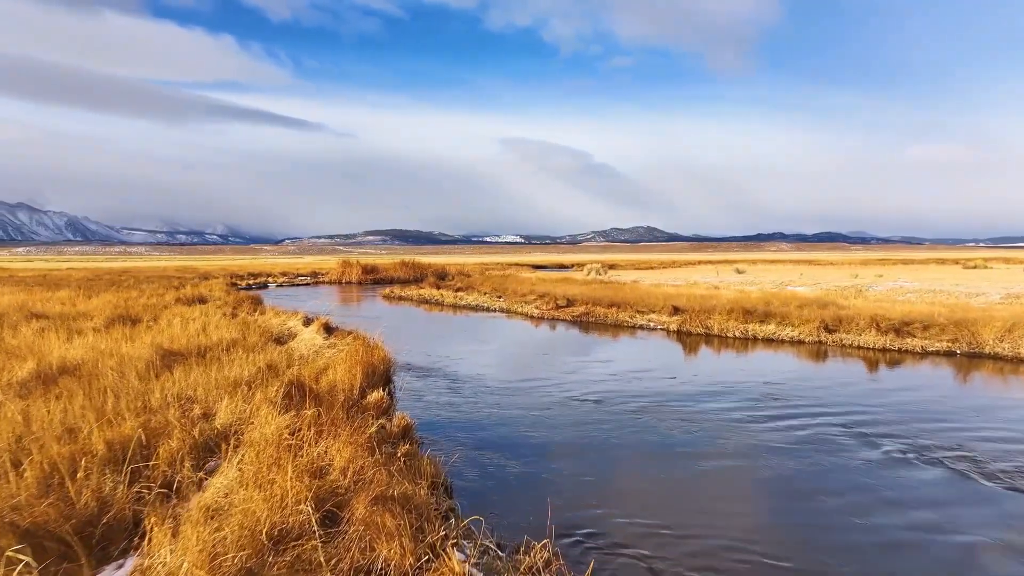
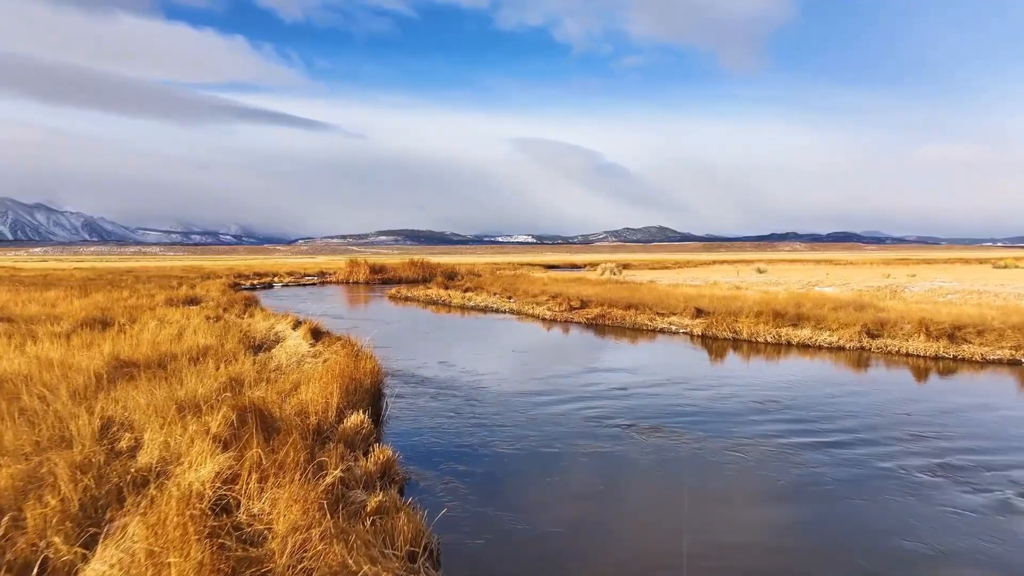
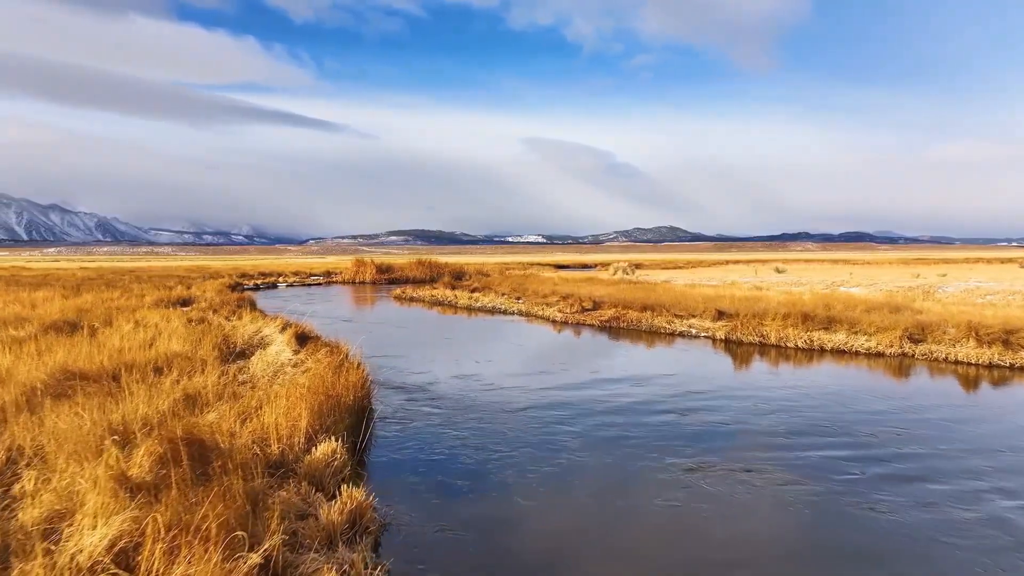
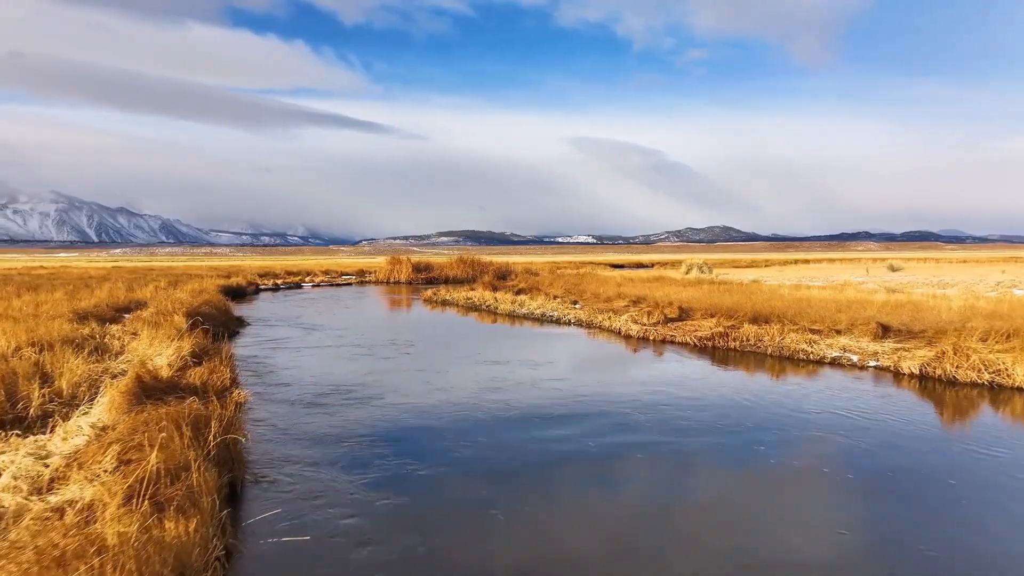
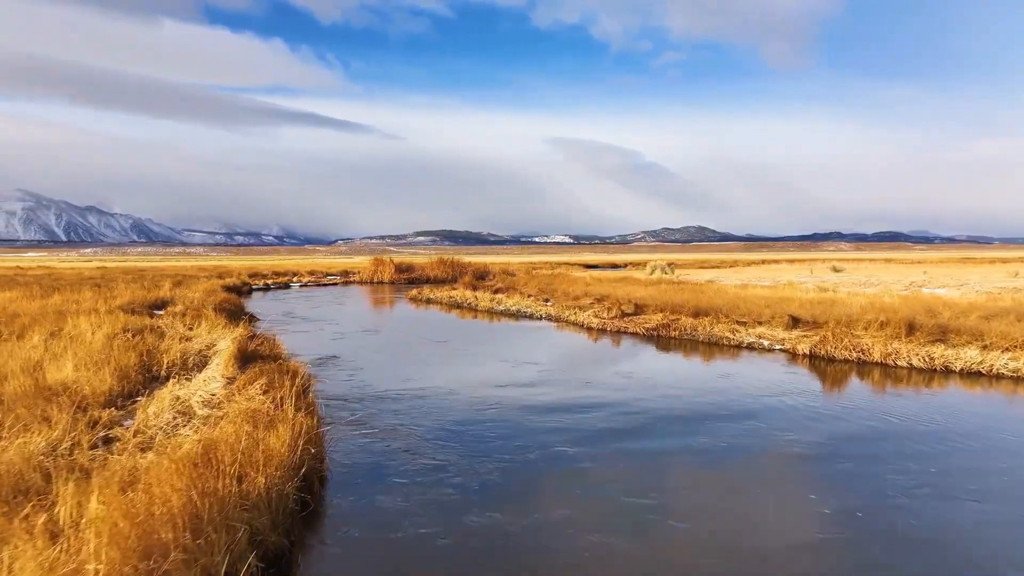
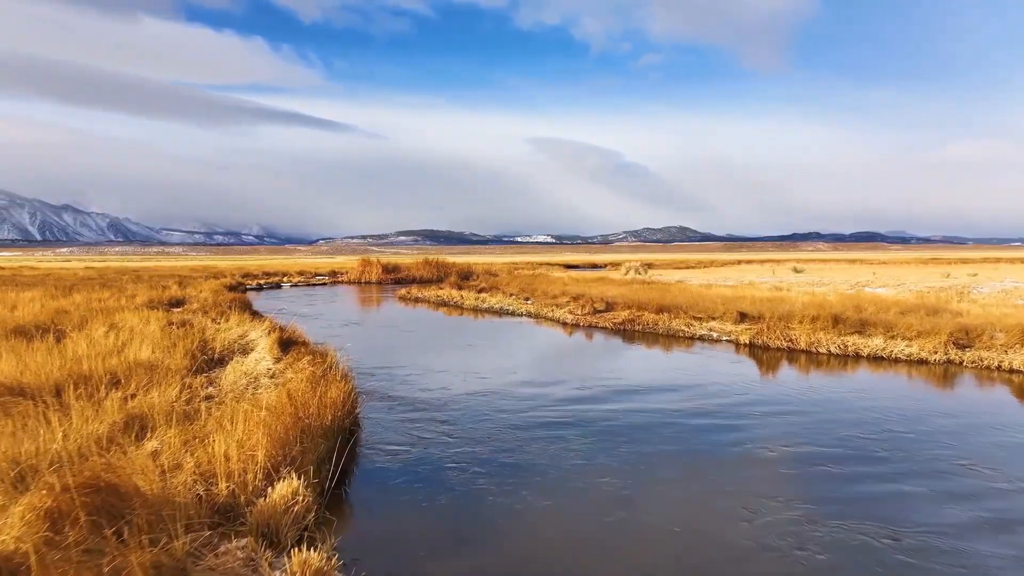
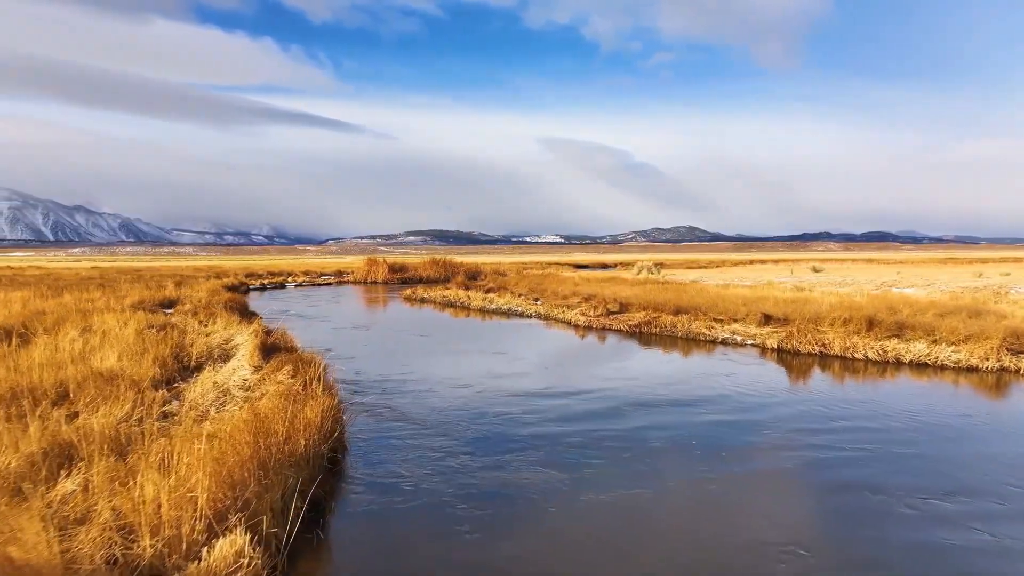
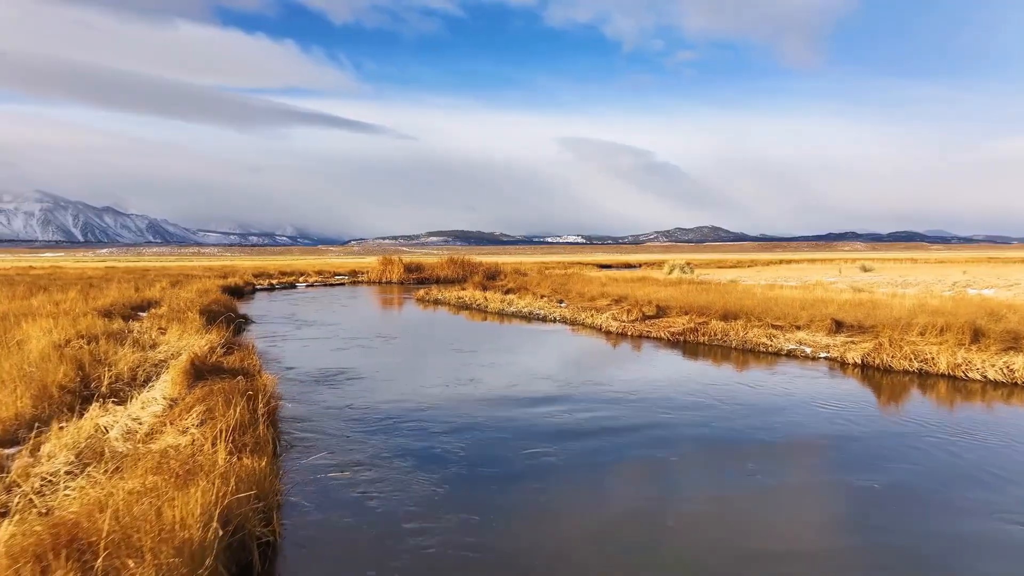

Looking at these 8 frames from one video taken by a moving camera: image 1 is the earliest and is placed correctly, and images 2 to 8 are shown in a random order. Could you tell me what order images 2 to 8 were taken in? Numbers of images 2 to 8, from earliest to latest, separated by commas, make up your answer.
2, 3, 6, 7, 5, 8, 4
